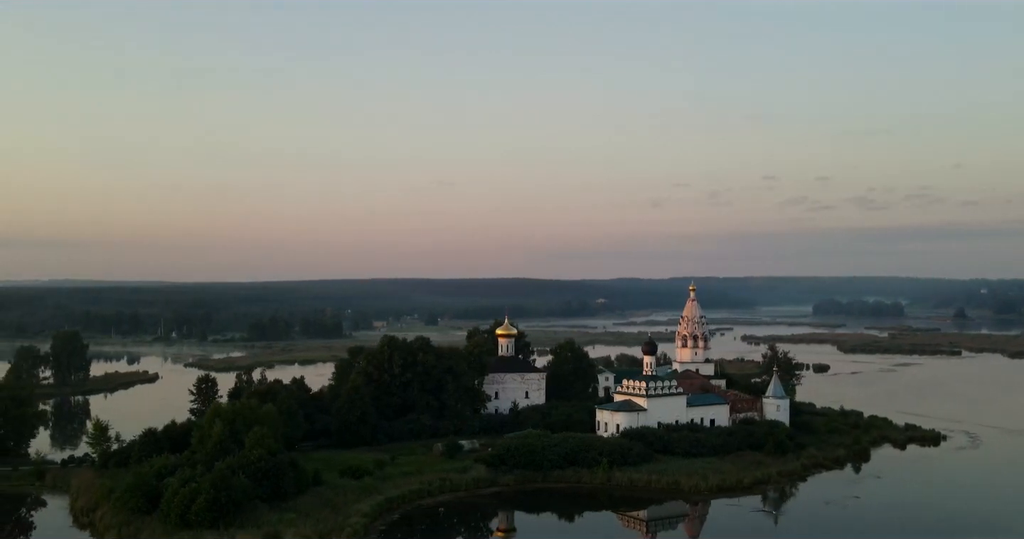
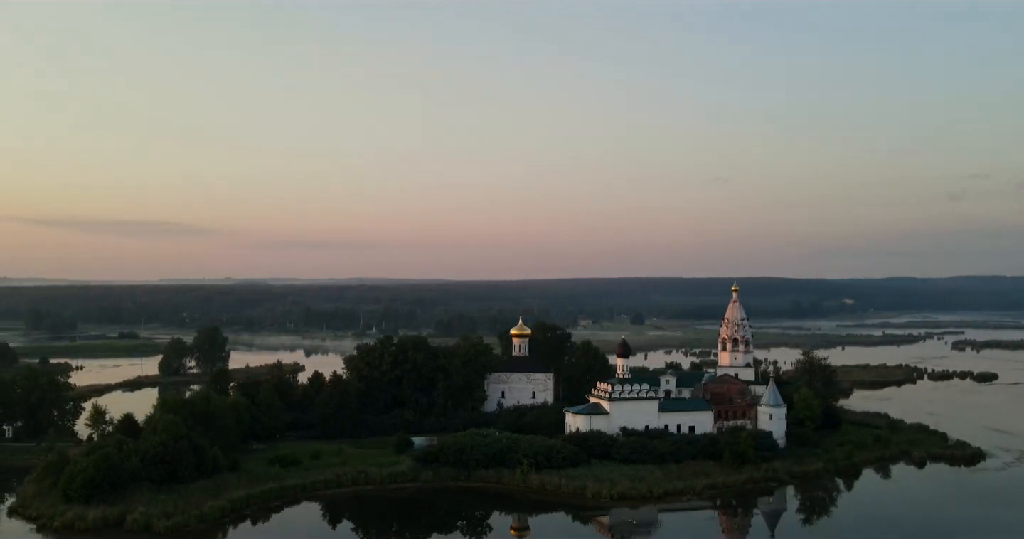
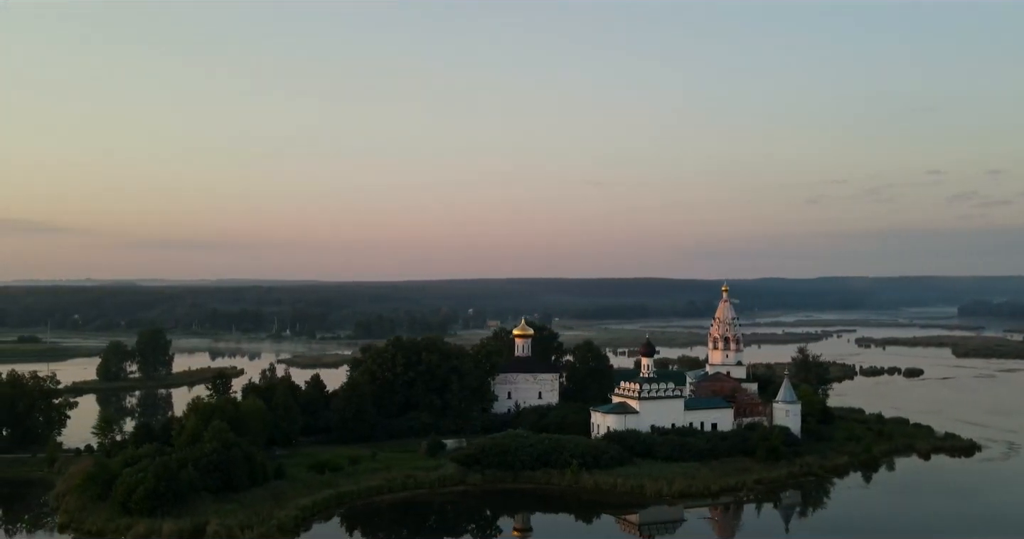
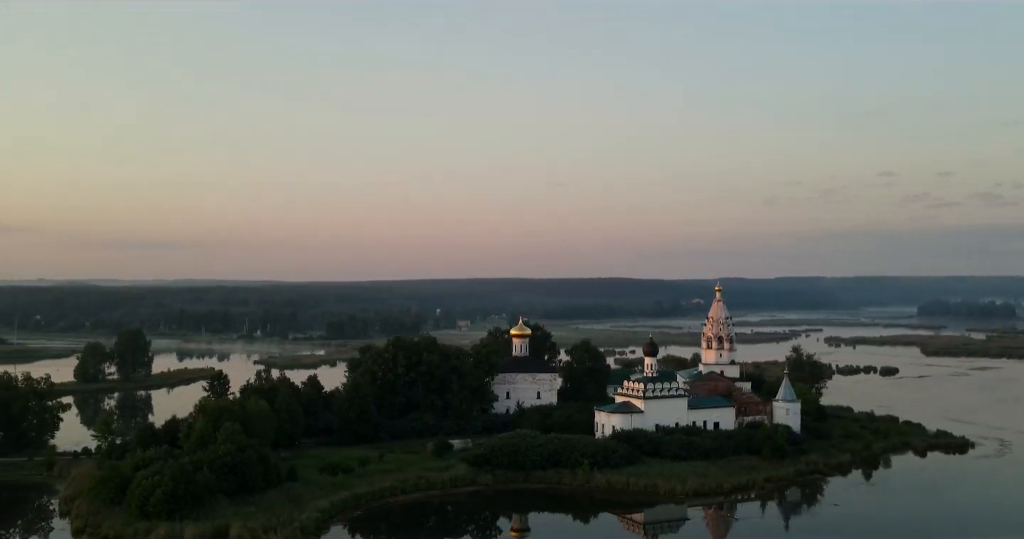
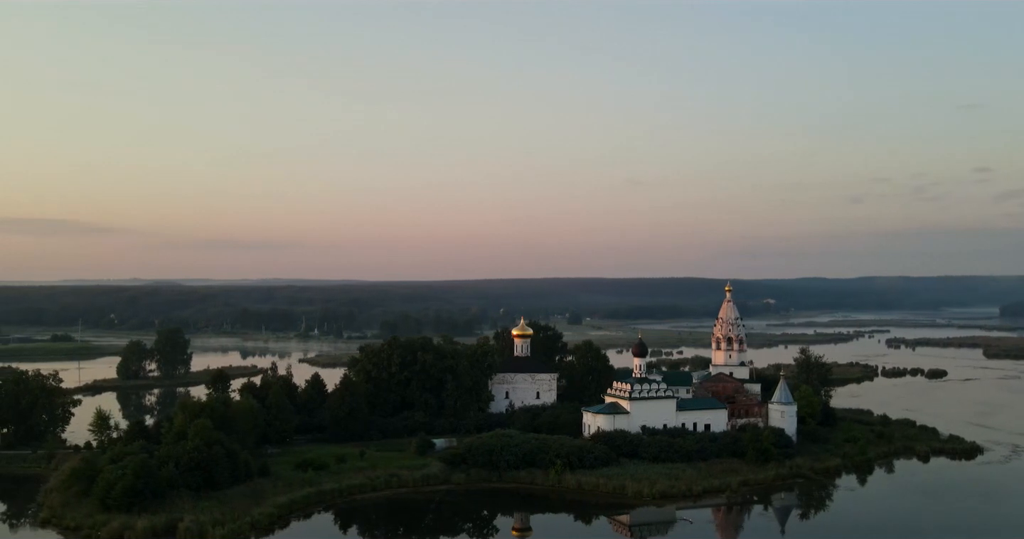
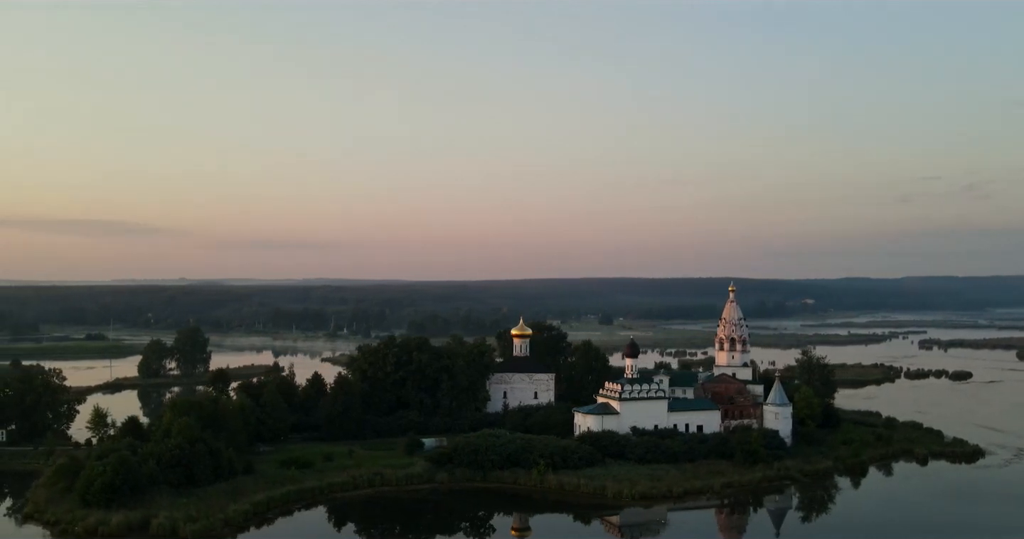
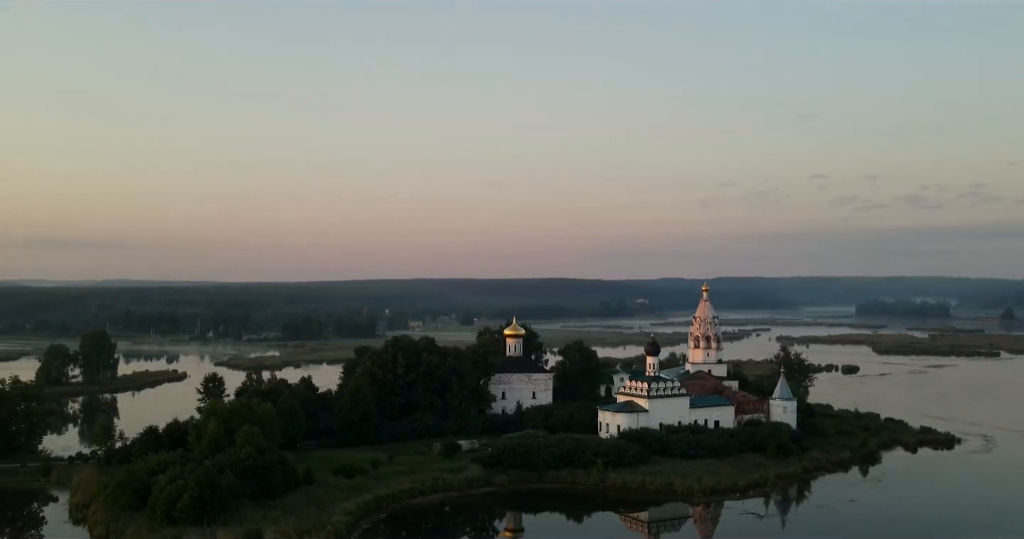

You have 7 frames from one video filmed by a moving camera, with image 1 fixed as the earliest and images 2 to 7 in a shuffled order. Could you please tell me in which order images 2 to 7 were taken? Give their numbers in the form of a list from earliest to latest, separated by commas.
7, 4, 3, 5, 6, 2
